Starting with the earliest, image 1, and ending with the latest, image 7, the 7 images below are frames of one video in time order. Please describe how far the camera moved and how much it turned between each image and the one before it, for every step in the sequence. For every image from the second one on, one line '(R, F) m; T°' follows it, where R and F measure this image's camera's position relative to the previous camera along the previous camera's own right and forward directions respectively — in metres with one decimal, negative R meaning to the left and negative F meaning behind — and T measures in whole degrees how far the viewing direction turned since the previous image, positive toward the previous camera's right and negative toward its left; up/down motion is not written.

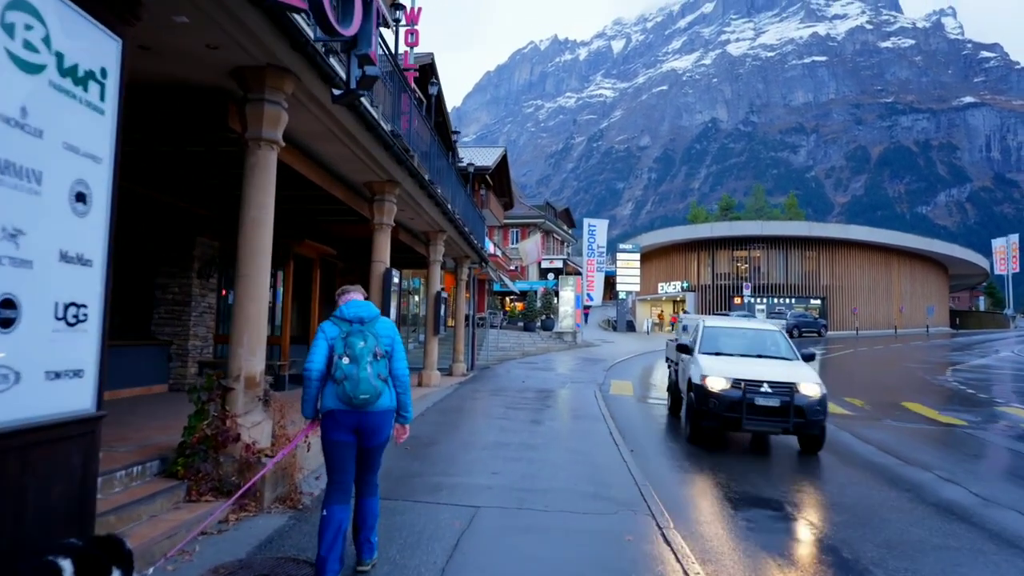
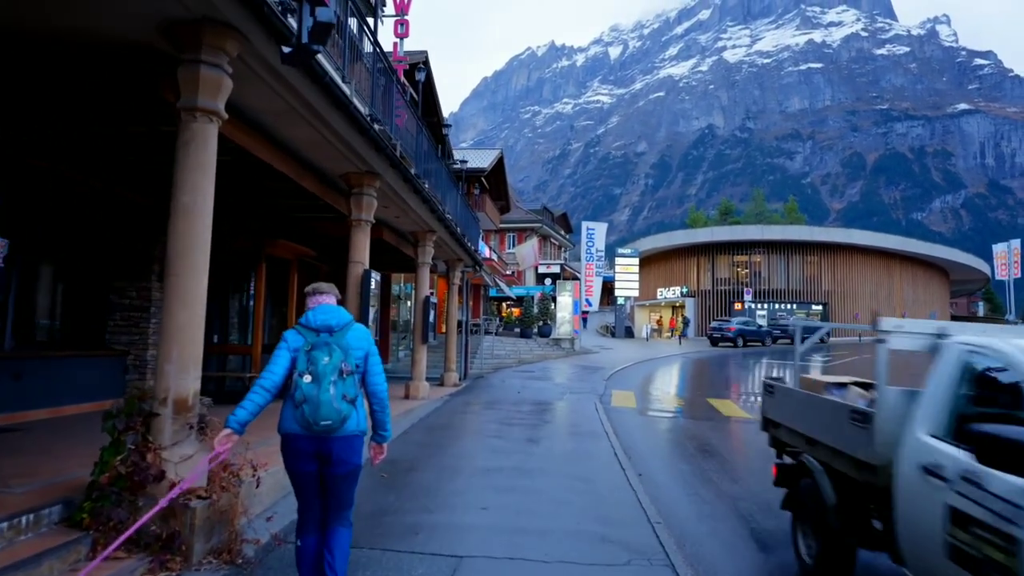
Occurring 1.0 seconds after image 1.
(0.0, +1.1) m; 0°
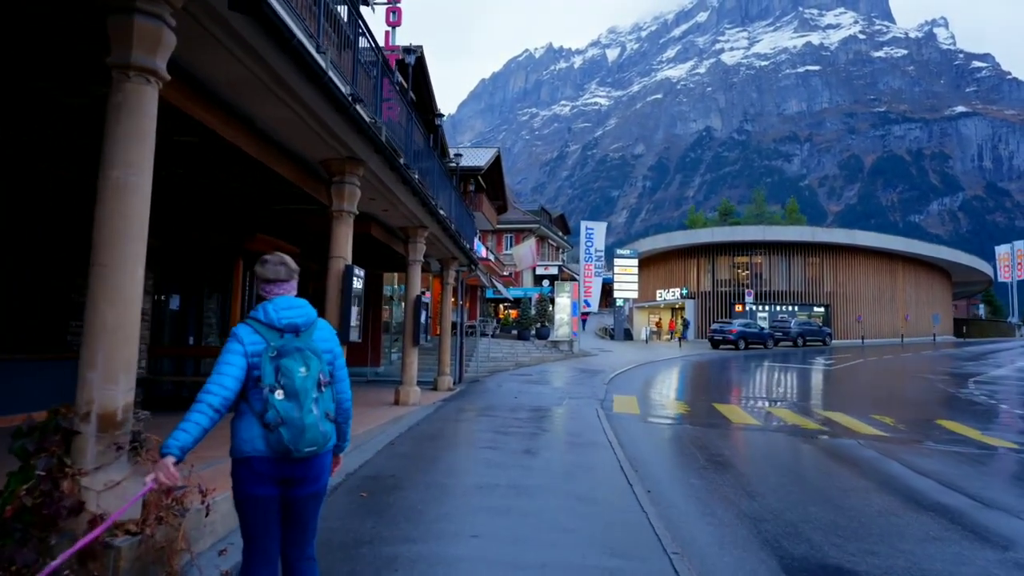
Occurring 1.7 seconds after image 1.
(0.0, +0.8) m; 0°
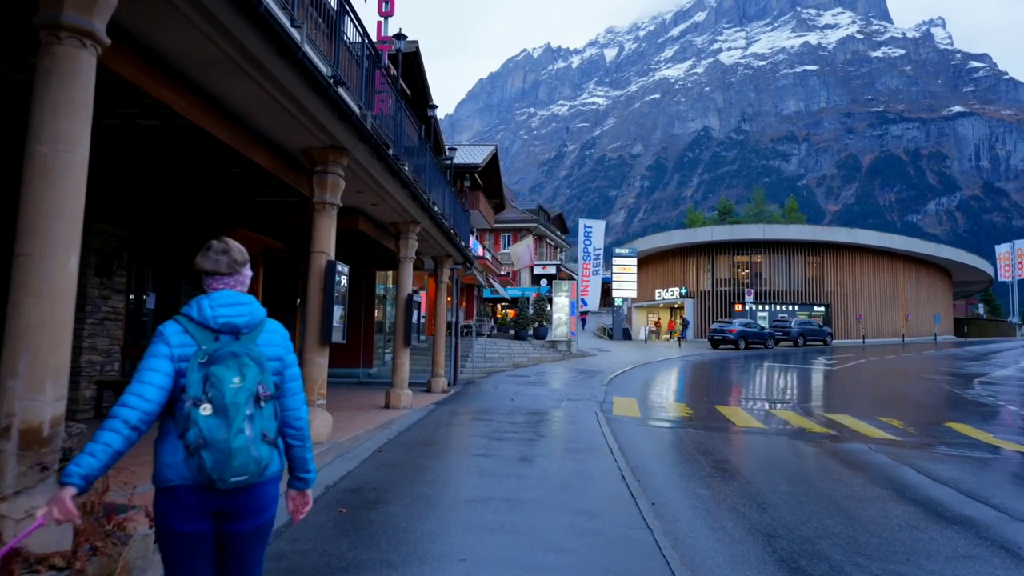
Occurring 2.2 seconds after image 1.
(0.0, +0.5) m; 0°
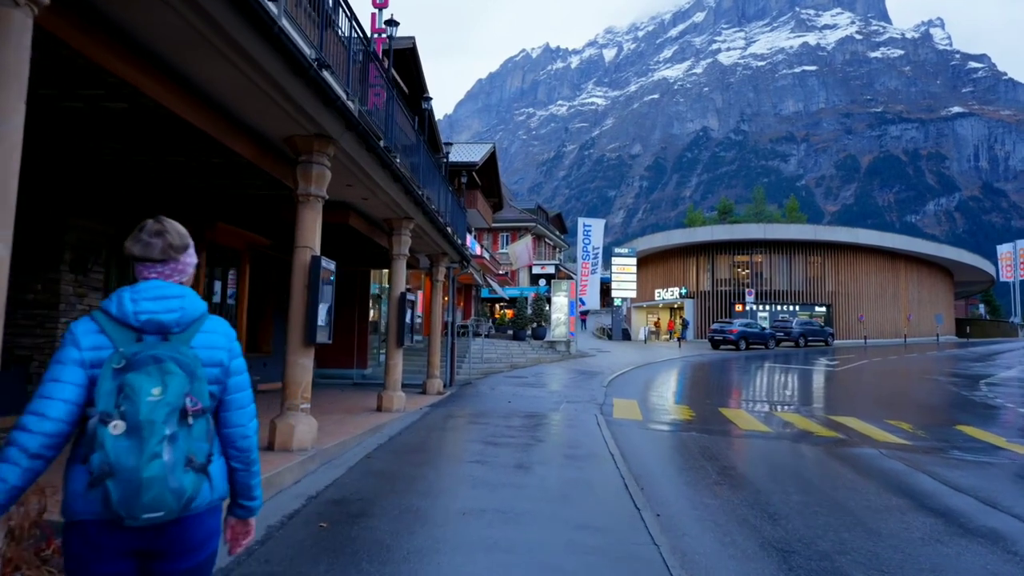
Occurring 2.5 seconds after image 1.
(0.0, +0.5) m; 0°
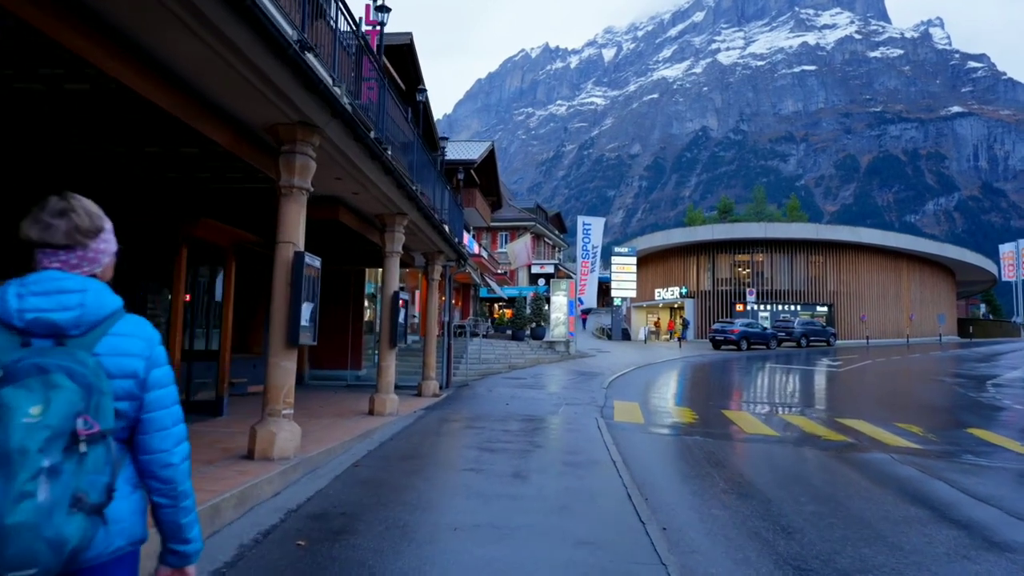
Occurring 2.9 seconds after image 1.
(0.0, +0.4) m; 0°
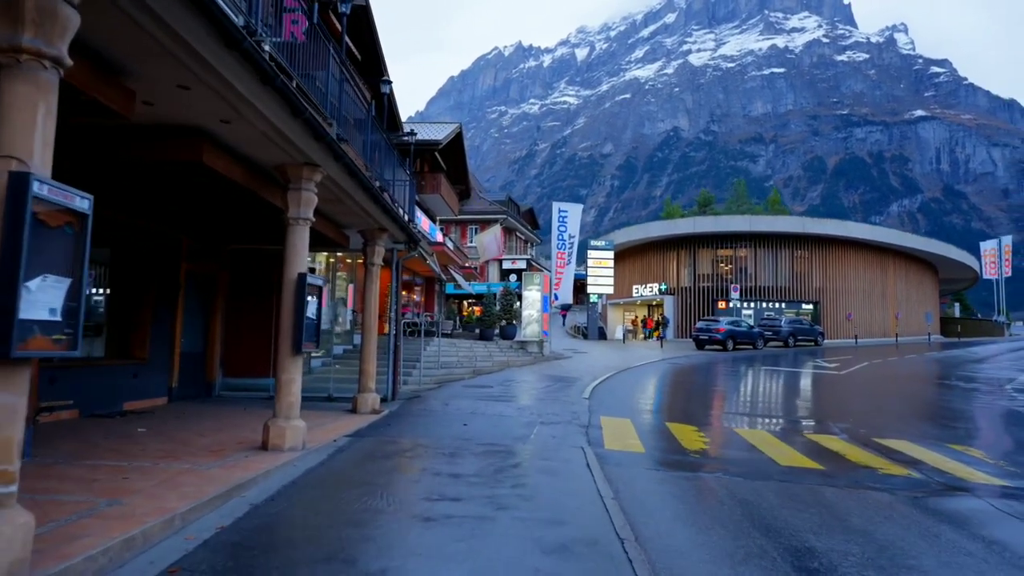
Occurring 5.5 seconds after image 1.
(+0.2, +3.3) m; +2°
